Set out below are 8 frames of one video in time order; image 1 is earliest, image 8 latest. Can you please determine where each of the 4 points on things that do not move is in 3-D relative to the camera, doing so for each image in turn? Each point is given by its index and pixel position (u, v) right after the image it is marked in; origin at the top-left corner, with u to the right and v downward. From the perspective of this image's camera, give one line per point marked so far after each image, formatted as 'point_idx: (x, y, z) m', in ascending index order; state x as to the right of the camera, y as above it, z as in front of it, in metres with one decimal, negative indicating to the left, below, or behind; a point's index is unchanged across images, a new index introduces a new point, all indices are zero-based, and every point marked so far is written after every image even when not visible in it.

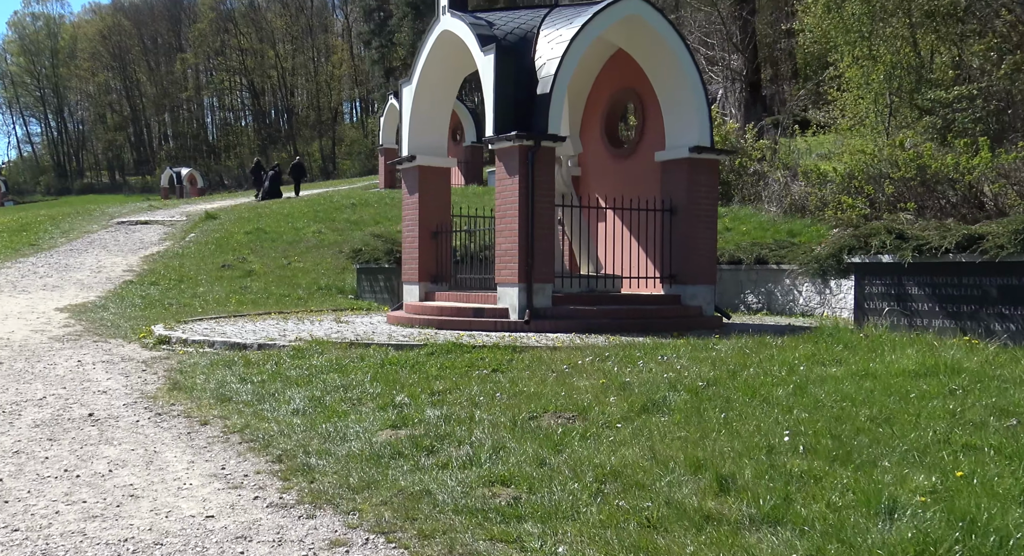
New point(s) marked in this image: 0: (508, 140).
0: (0.0, +1.7, +13.4) m
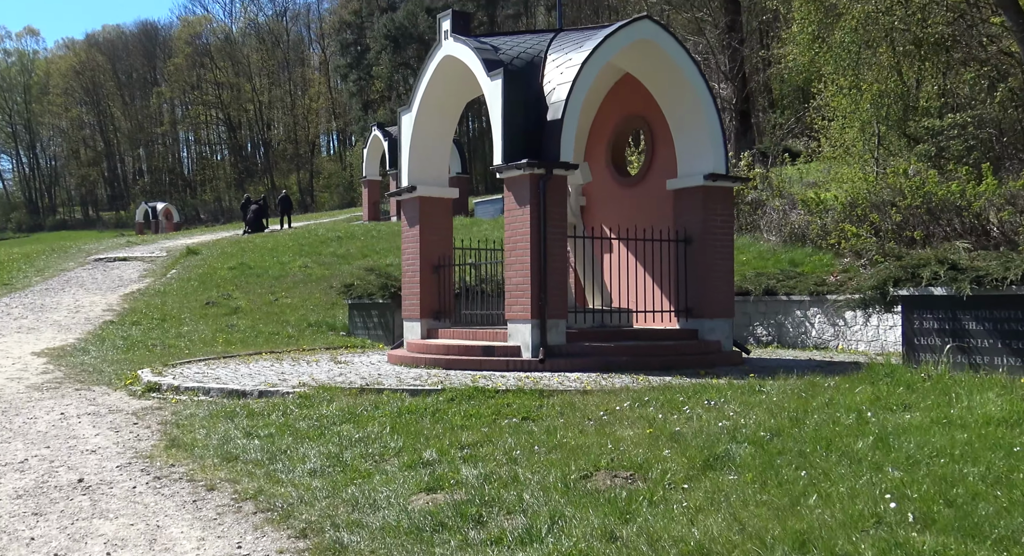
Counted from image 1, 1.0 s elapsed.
0: (+0.1, +1.3, +12.7) m
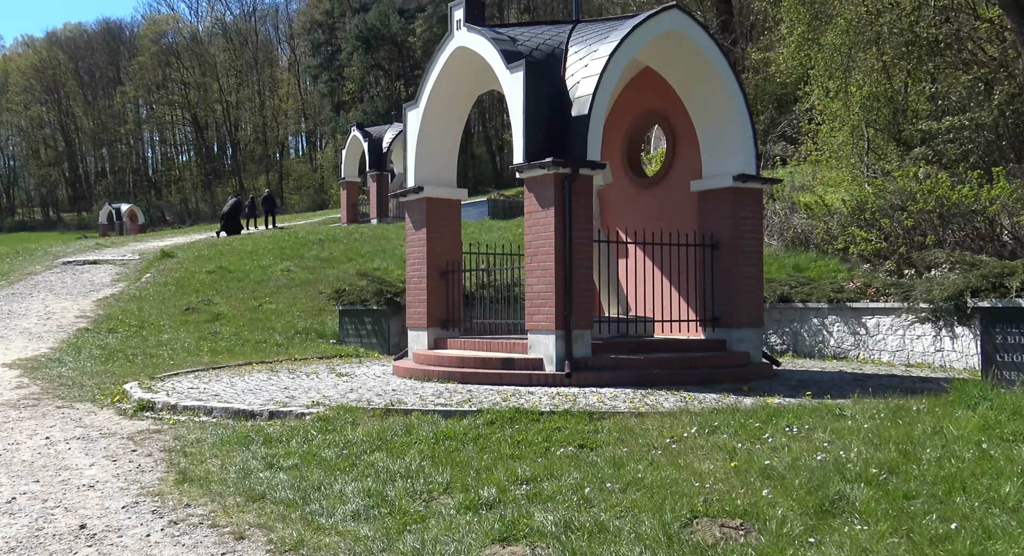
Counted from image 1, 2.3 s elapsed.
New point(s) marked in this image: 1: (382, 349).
0: (+0.3, +1.2, +11.8) m
1: (-2.2, -1.2, +18.5) m
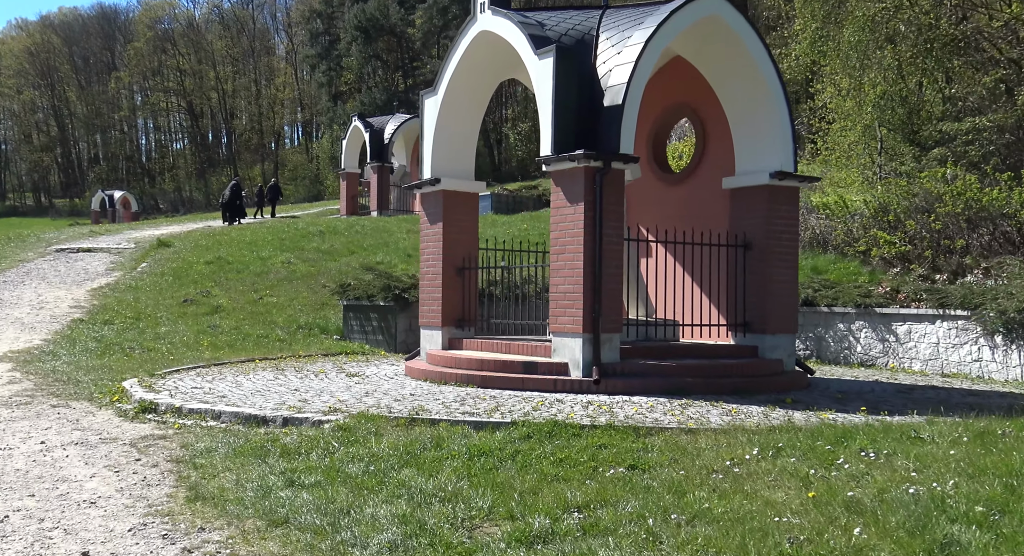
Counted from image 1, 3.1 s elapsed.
0: (+0.6, +1.2, +11.1) m
1: (-2.0, -1.1, +17.8) m
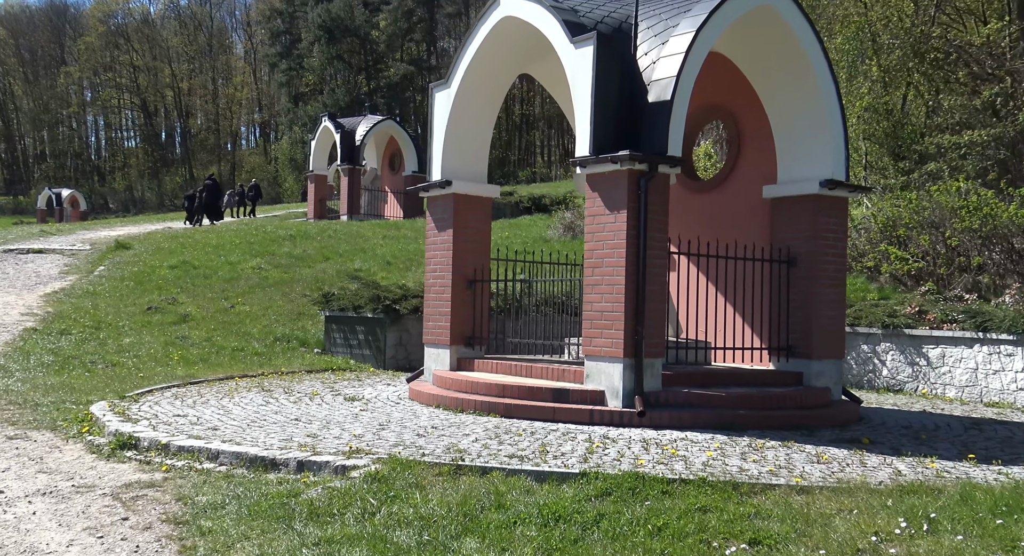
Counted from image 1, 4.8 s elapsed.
0: (+0.9, +1.0, +9.8) m
1: (-2.0, -1.3, +16.4) m
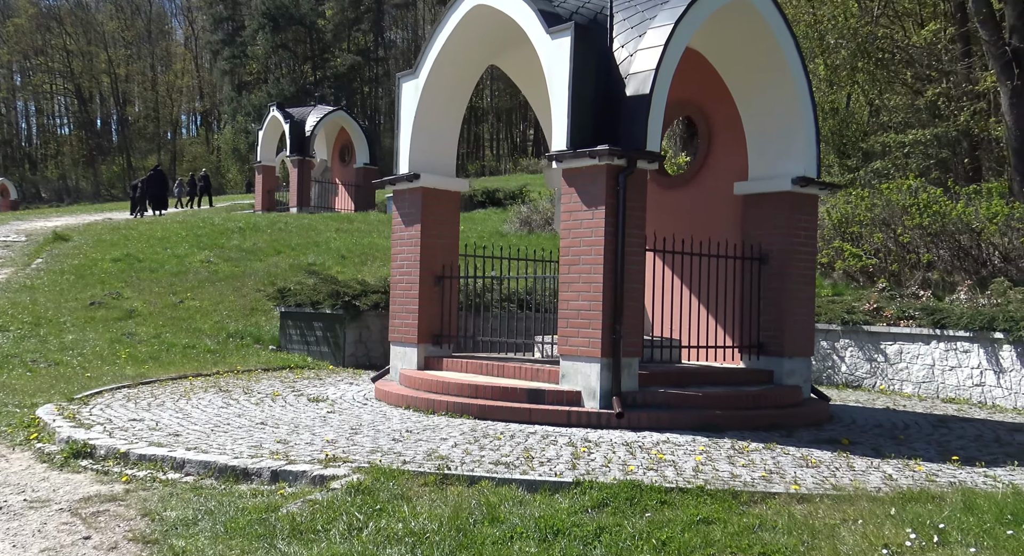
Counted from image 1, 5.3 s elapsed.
0: (+0.7, +1.0, +9.5) m
1: (-2.5, -1.2, +16.0) m
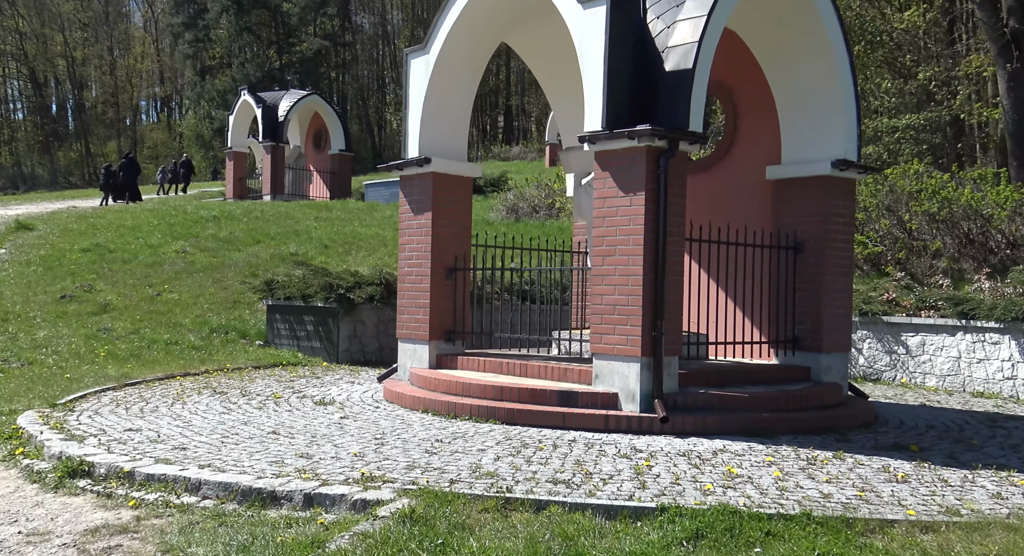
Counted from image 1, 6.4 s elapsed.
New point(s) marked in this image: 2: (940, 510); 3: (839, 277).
0: (+1.0, +1.1, +8.7) m
1: (-2.5, -1.1, +15.1) m
2: (+2.2, -1.2, +5.7) m
3: (+3.2, 0.0, +10.7) m
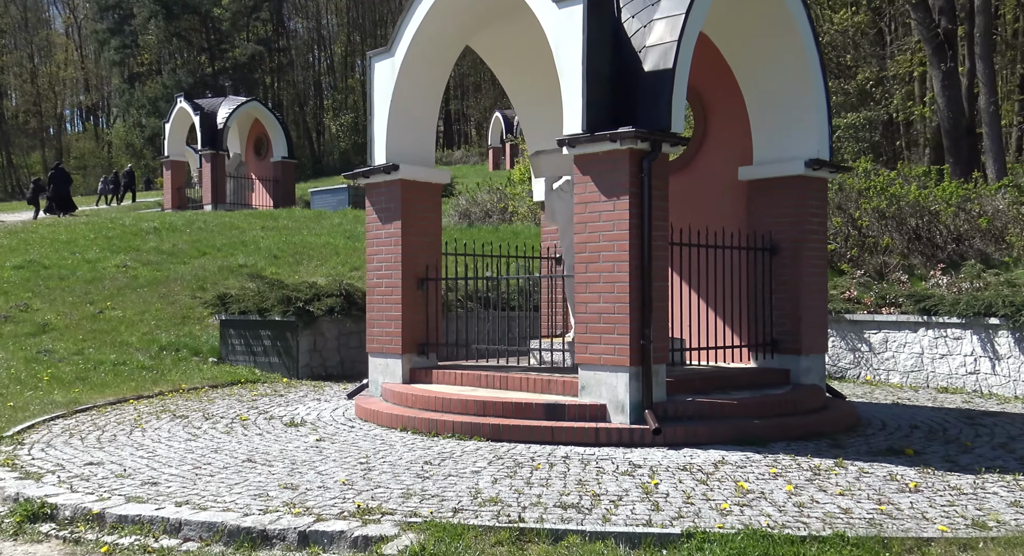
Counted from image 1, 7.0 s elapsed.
0: (+0.8, +1.0, +8.4) m
1: (-3.0, -1.2, +14.6) m
2: (+2.3, -1.2, +5.5) m
3: (+2.9, 0.0, +10.5) m
